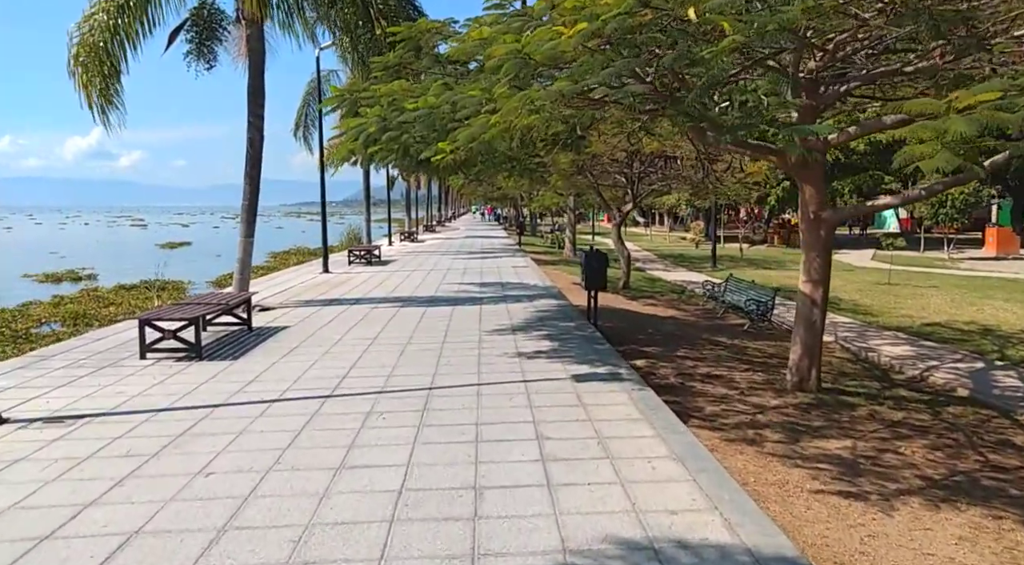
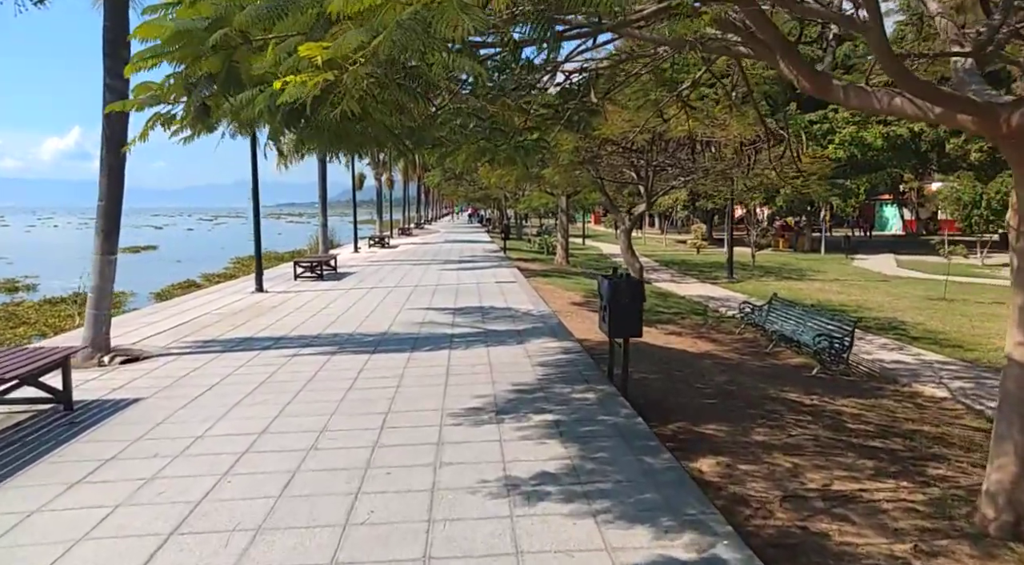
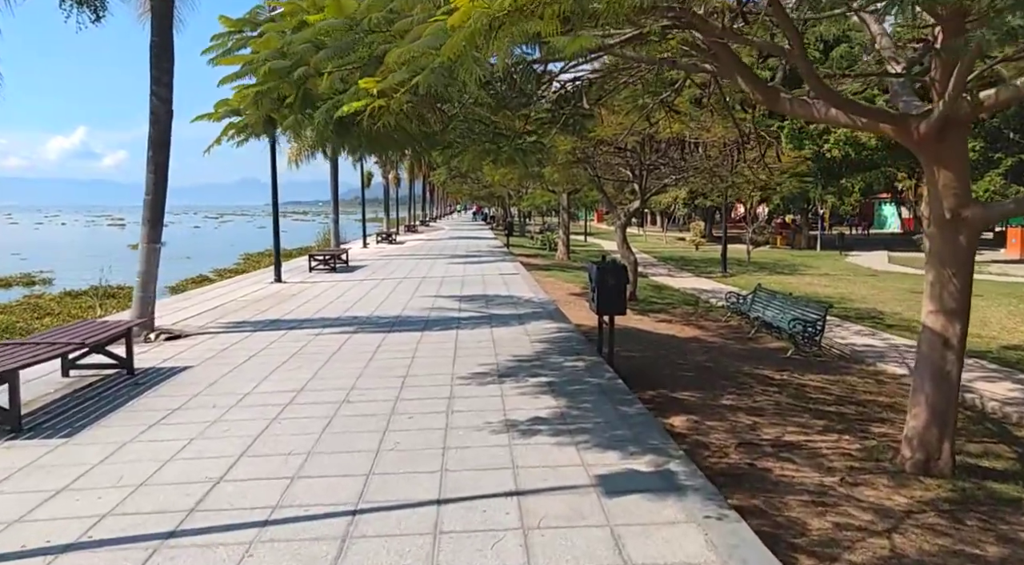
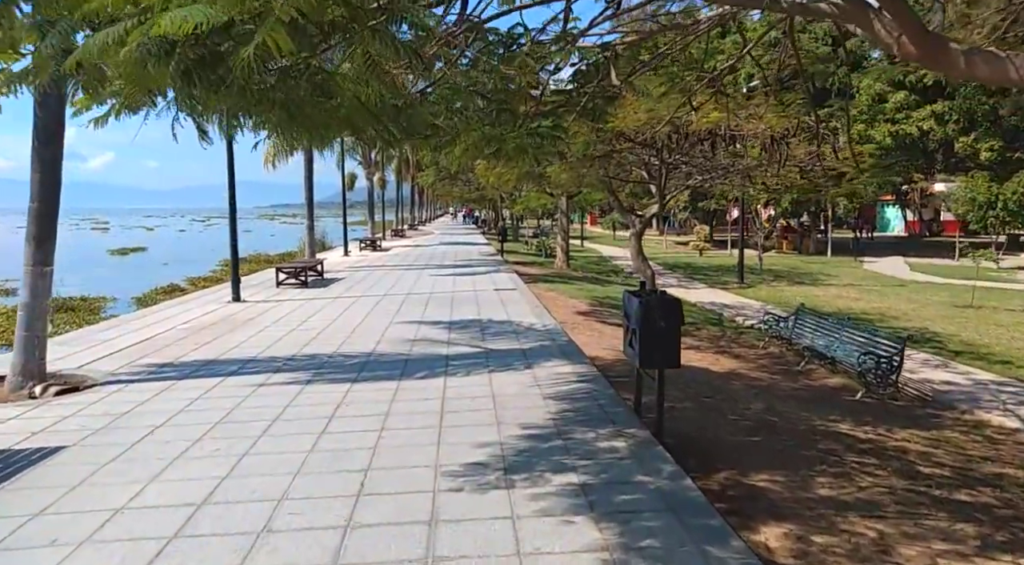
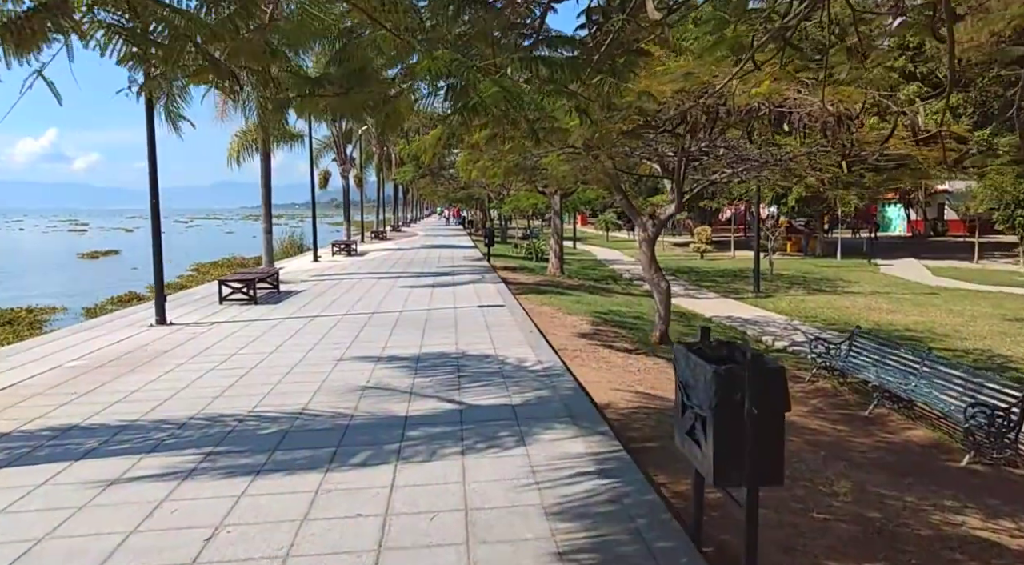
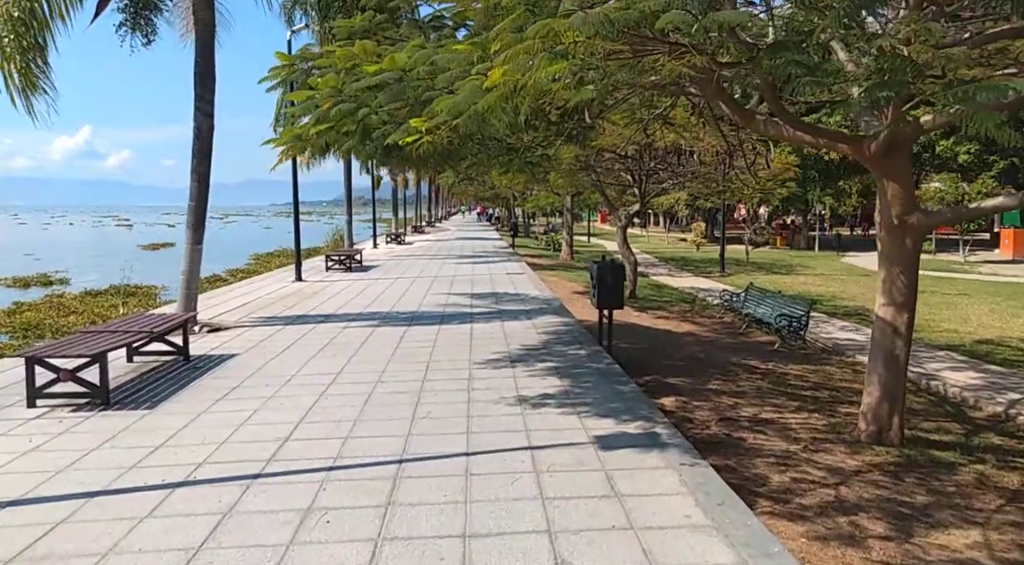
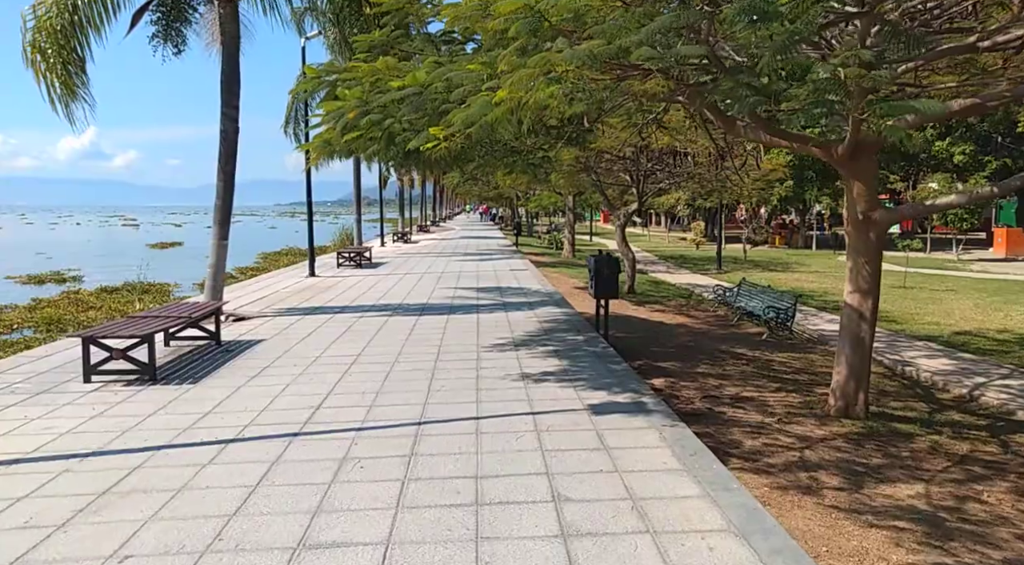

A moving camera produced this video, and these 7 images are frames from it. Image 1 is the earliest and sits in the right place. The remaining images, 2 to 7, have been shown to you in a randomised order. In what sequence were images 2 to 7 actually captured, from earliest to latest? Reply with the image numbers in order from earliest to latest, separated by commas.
7, 6, 3, 2, 4, 5
